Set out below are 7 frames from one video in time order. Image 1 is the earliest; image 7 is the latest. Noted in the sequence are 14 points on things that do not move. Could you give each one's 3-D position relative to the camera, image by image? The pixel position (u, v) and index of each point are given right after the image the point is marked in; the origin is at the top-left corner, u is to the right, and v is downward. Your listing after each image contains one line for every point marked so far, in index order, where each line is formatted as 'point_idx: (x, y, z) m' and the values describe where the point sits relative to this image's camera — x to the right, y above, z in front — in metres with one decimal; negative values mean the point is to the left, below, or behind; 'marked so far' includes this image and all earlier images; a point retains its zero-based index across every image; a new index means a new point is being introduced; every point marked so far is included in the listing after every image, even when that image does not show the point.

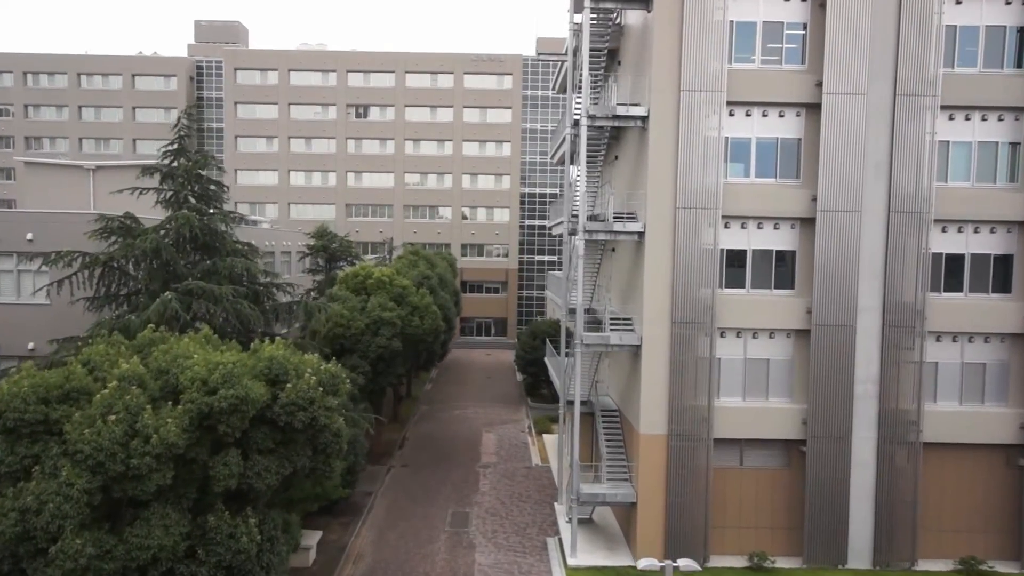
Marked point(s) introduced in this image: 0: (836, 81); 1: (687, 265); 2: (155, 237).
0: (+8.6, +5.5, +16.7) m
1: (+4.7, +0.6, +17.0) m
2: (-7.9, +1.0, +13.8) m
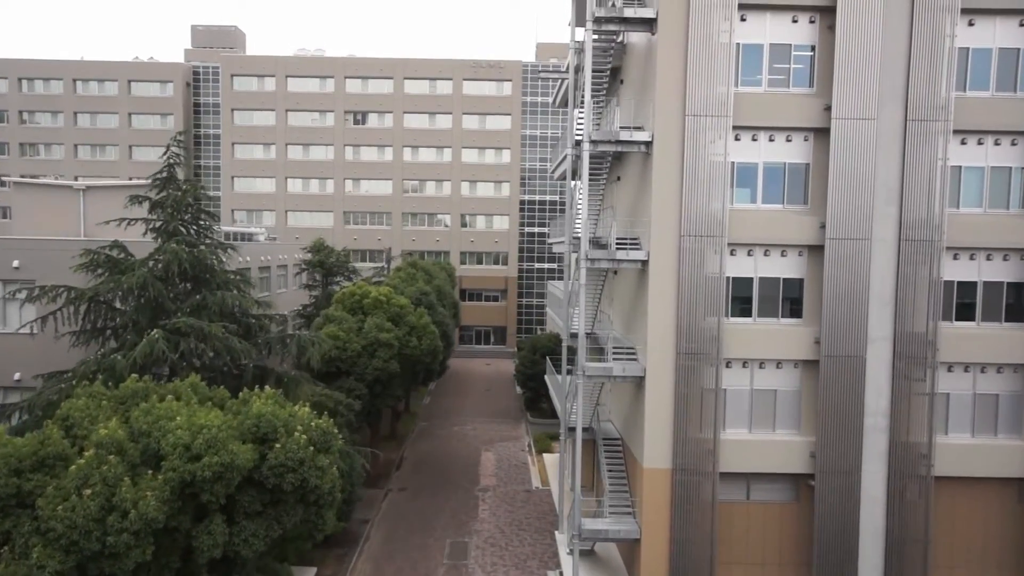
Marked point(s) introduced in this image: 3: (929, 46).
0: (+8.6, +4.7, +16.2) m
1: (+4.7, -0.2, +16.5) m
2: (-7.9, +0.3, +13.3) m
3: (+10.7, +6.2, +16.2) m
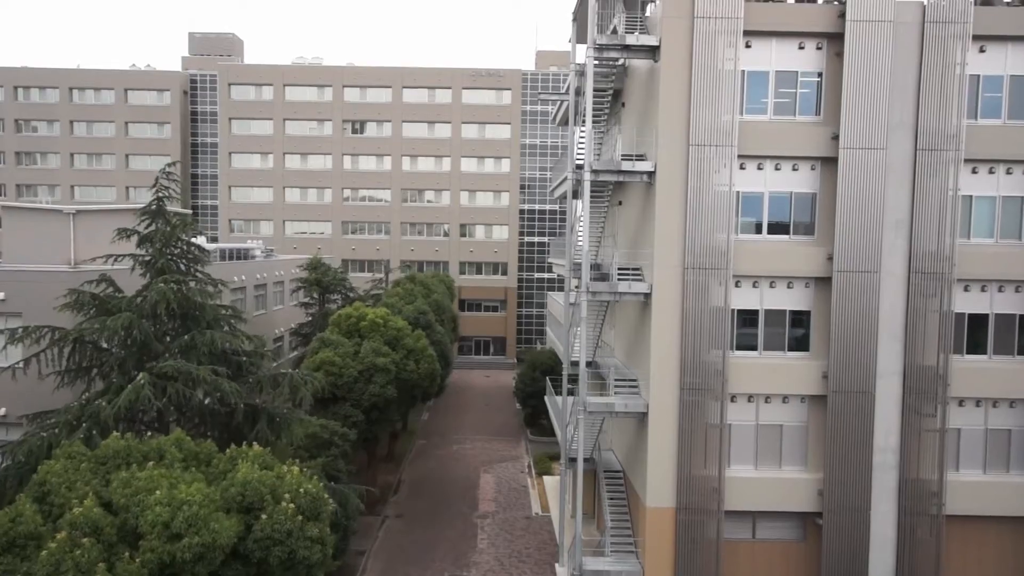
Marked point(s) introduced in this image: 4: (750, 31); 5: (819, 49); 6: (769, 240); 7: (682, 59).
0: (+8.6, +3.8, +15.8) m
1: (+4.7, -1.0, +16.1) m
2: (-7.9, -0.6, +12.9) m
3: (+10.7, +5.4, +15.7) m
4: (+6.1, +6.6, +16.0) m
5: (+7.9, +6.2, +16.2) m
6: (+6.8, +1.3, +16.5) m
7: (+4.3, +5.8, +15.9) m
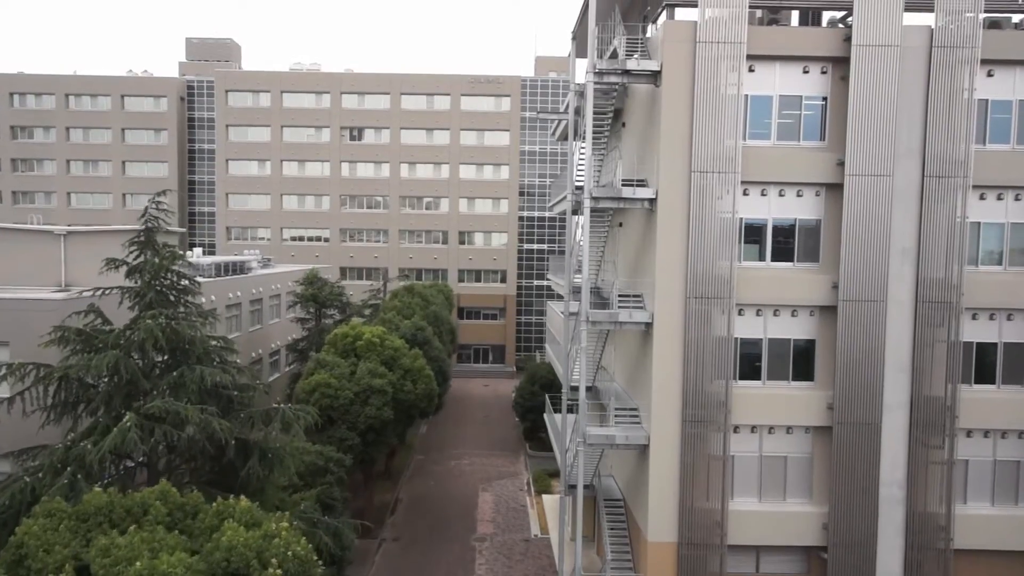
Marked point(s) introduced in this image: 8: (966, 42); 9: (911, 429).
0: (+8.6, +3.1, +15.4) m
1: (+4.7, -1.8, +15.7) m
2: (-8.0, -1.3, +12.5) m
3: (+10.7, +4.6, +15.4) m
4: (+6.0, +5.8, +15.7) m
5: (+7.9, +5.4, +15.8) m
6: (+6.7, +0.5, +16.1) m
7: (+4.3, +5.0, +15.6) m
8: (+11.1, +6.0, +15.3) m
9: (+10.1, -3.6, +15.8) m
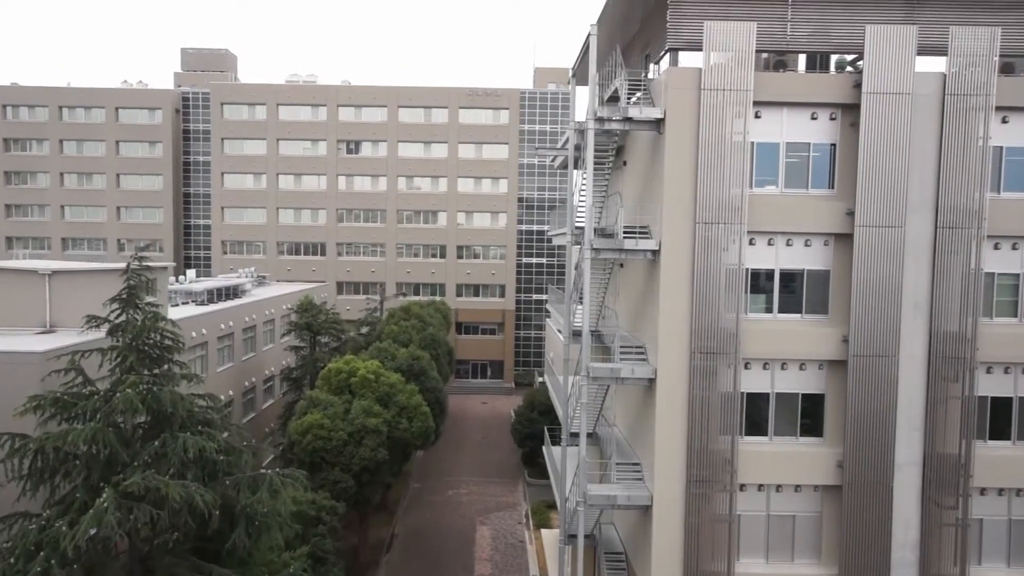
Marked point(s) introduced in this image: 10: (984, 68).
0: (+8.5, +1.8, +14.9) m
1: (+4.6, -3.1, +15.2) m
2: (-8.0, -2.7, +11.9) m
3: (+10.6, +3.3, +14.8) m
4: (+6.0, +4.5, +15.1) m
5: (+7.8, +4.1, +15.3) m
6: (+6.7, -0.8, +15.6) m
7: (+4.2, +3.7, +15.0) m
8: (+11.0, +4.7, +14.8) m
9: (+10.0, -4.9, +15.2) m
10: (+11.1, +5.2, +14.8) m
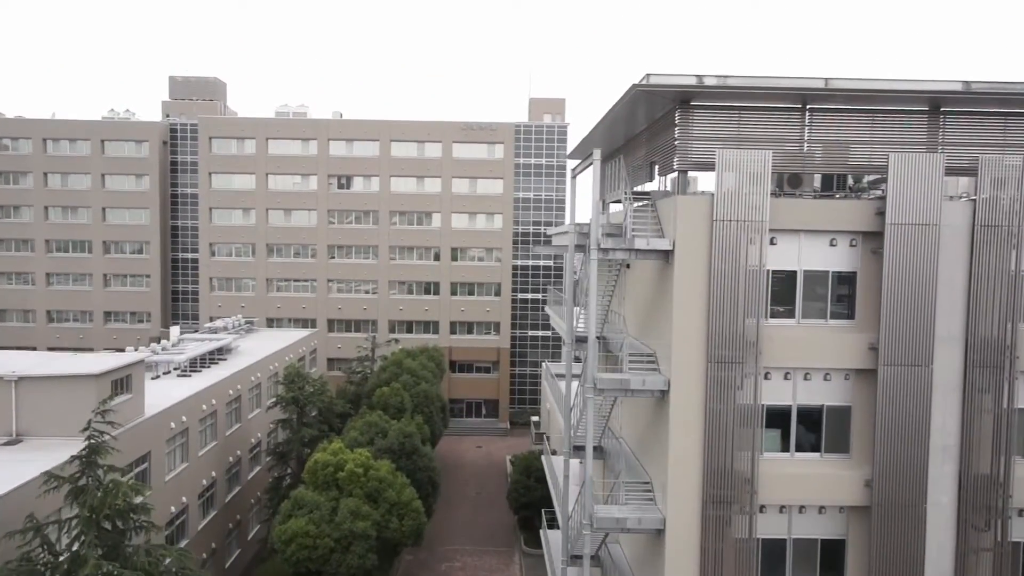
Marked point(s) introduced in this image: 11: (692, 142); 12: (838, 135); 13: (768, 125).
0: (+8.4, -1.4, +13.8) m
1: (+4.6, -6.2, +14.0) m
2: (-8.0, -5.8, +10.7) m
3: (+10.5, +0.2, +13.8) m
4: (+5.9, +1.4, +14.0) m
5: (+7.7, +1.0, +14.2) m
6: (+6.6, -3.9, +14.5) m
7: (+4.1, +0.5, +13.9) m
8: (+10.9, +1.5, +13.7) m
9: (+10.0, -8.0, +14.1) m
10: (+11.1, +2.0, +13.8) m
11: (+4.1, +3.3, +14.3) m
12: (+7.5, +3.5, +14.3) m
13: (+5.9, +3.8, +14.3) m
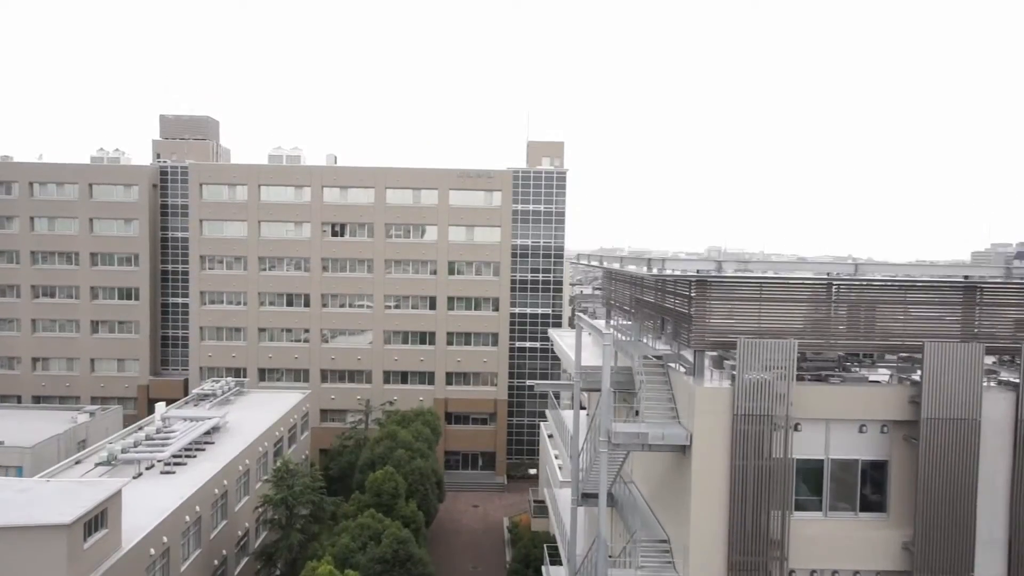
0: (+8.5, -5.4, +12.6) m
1: (+4.6, -10.2, +12.8) m
2: (-8.0, -9.8, +9.4) m
3: (+10.6, -3.8, +12.7) m
4: (+6.0, -2.7, +12.9) m
5: (+7.8, -3.1, +13.1) m
6: (+6.7, -8.0, +13.3) m
7: (+4.2, -3.5, +12.8) m
8: (+11.0, -2.5, +12.6) m
9: (+10.0, -12.0, +12.9) m
10: (+11.1, -2.0, +12.7) m
11: (+4.2, -0.7, +13.2) m
12: (+7.5, -0.5, +13.2) m
13: (+5.9, -0.3, +13.2) m
